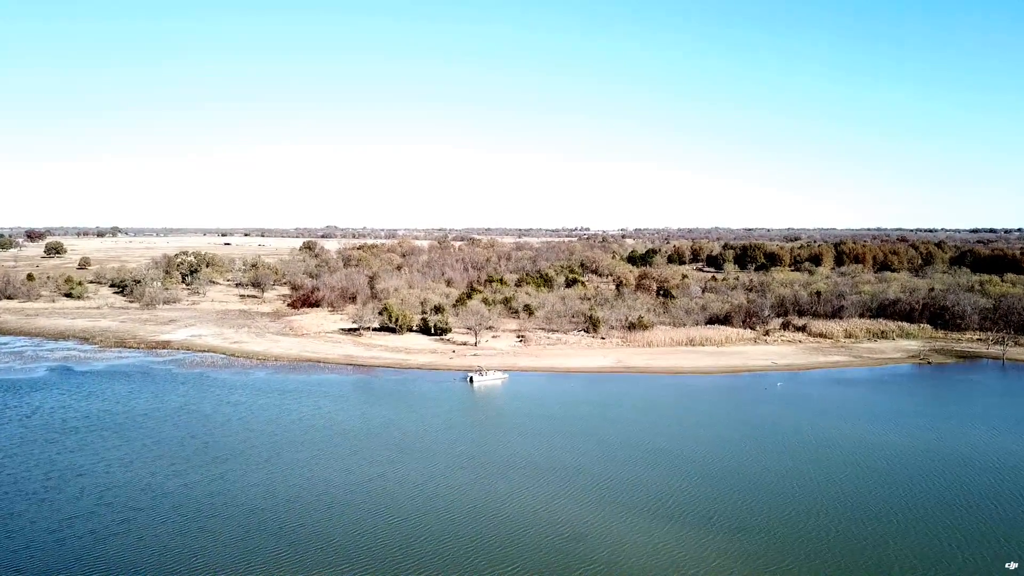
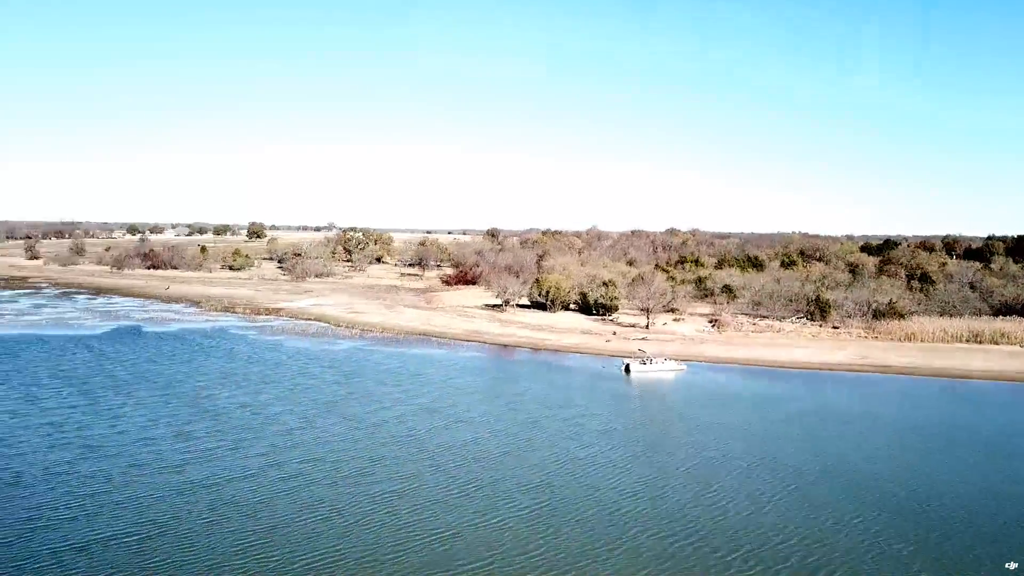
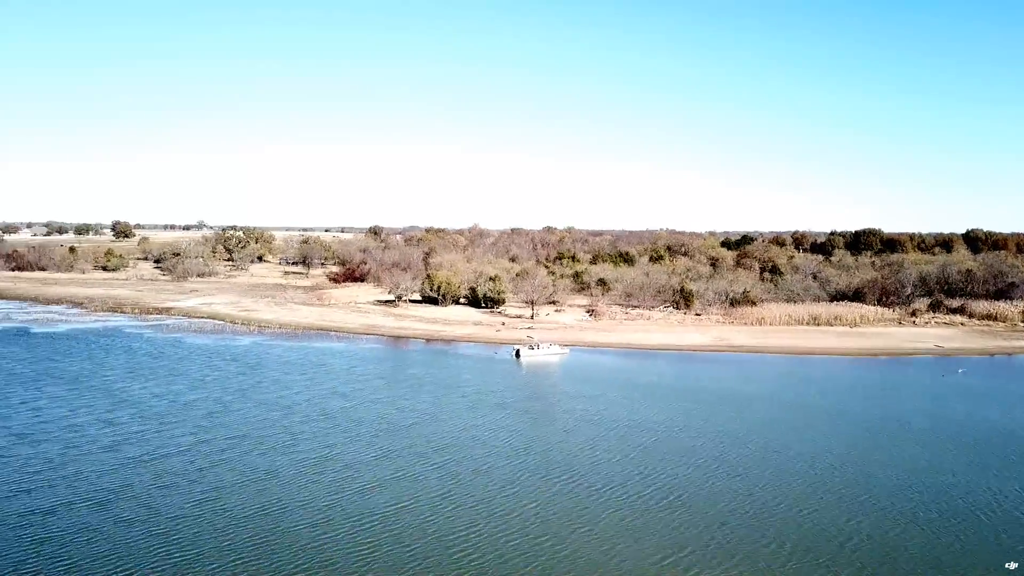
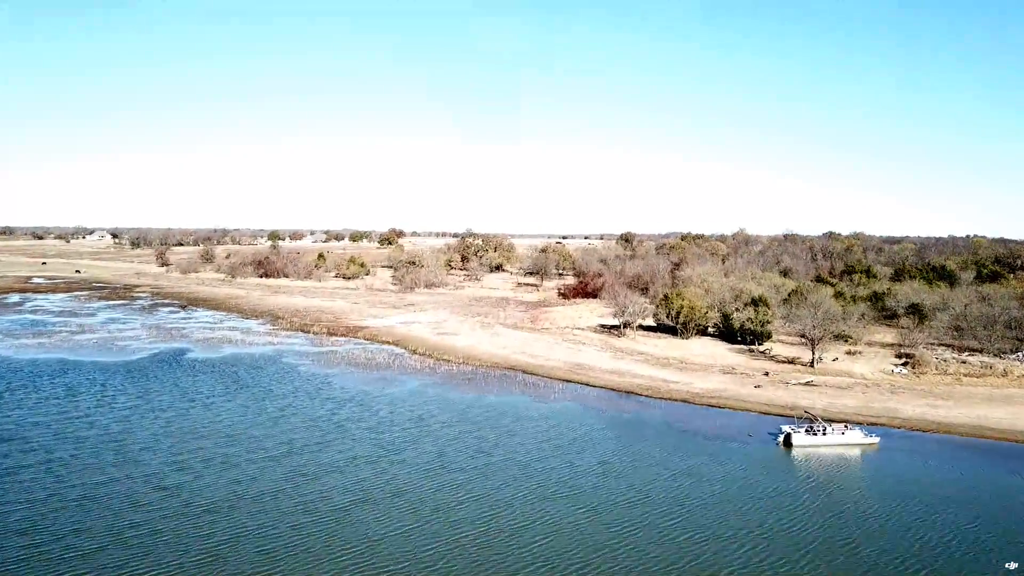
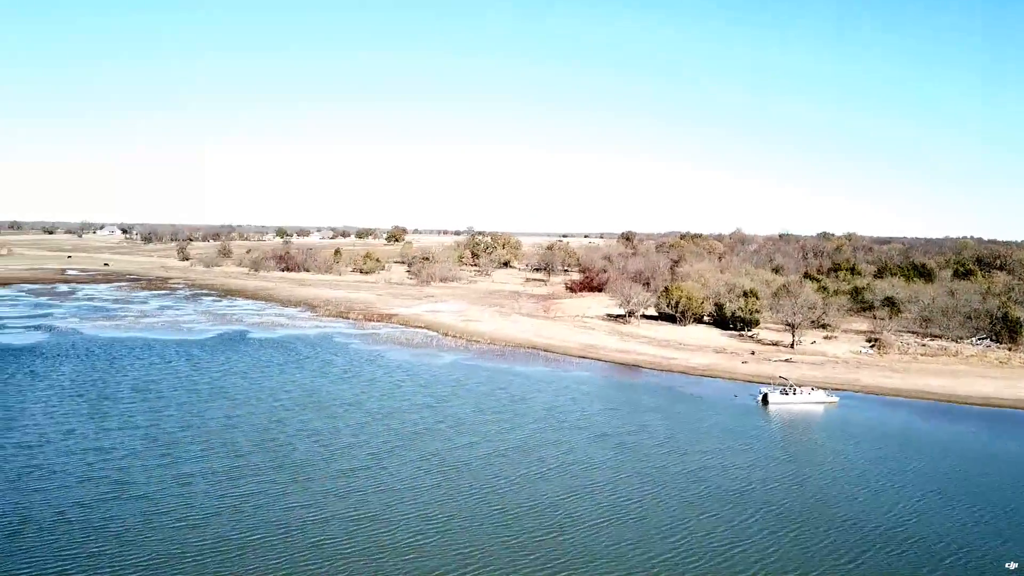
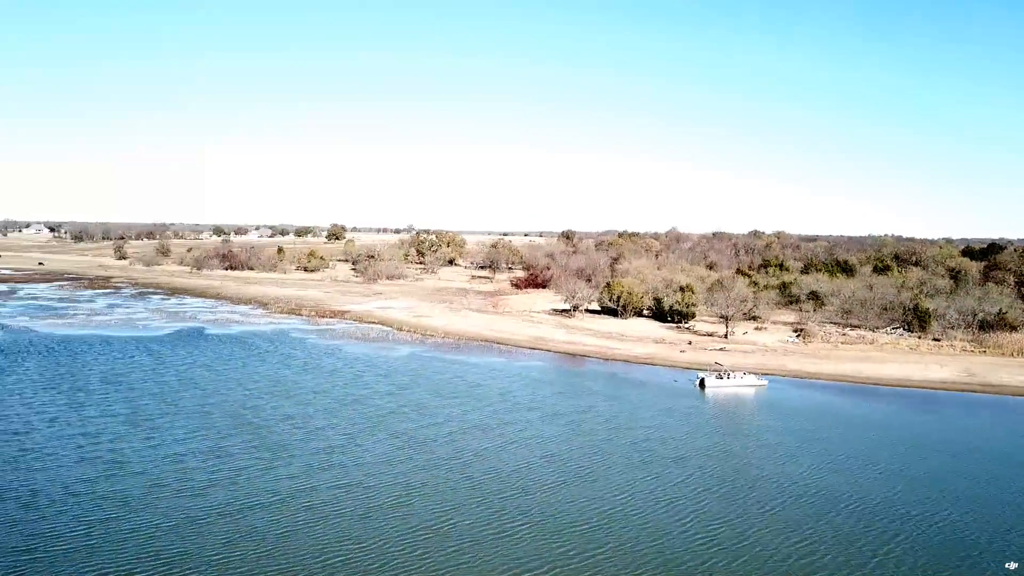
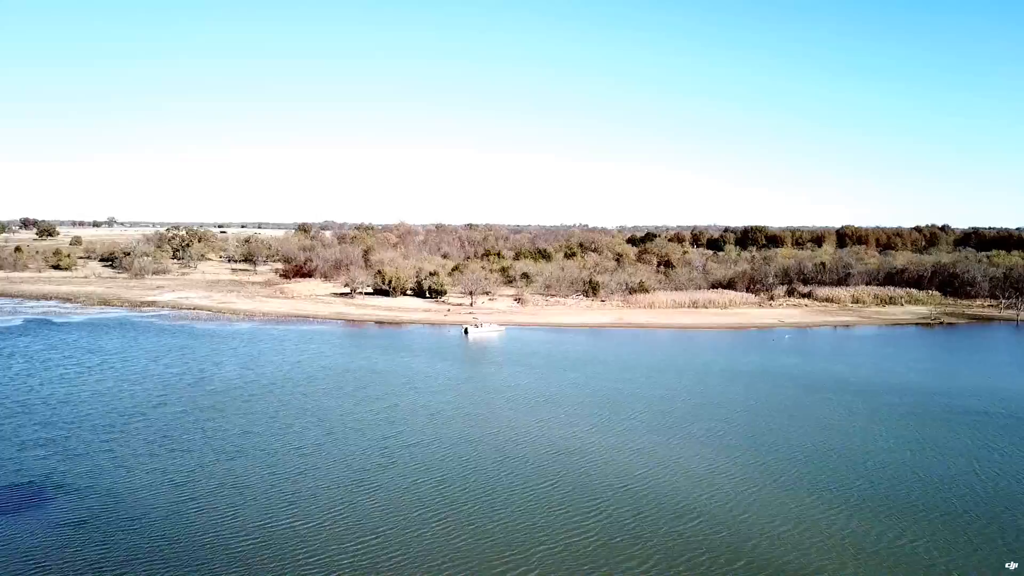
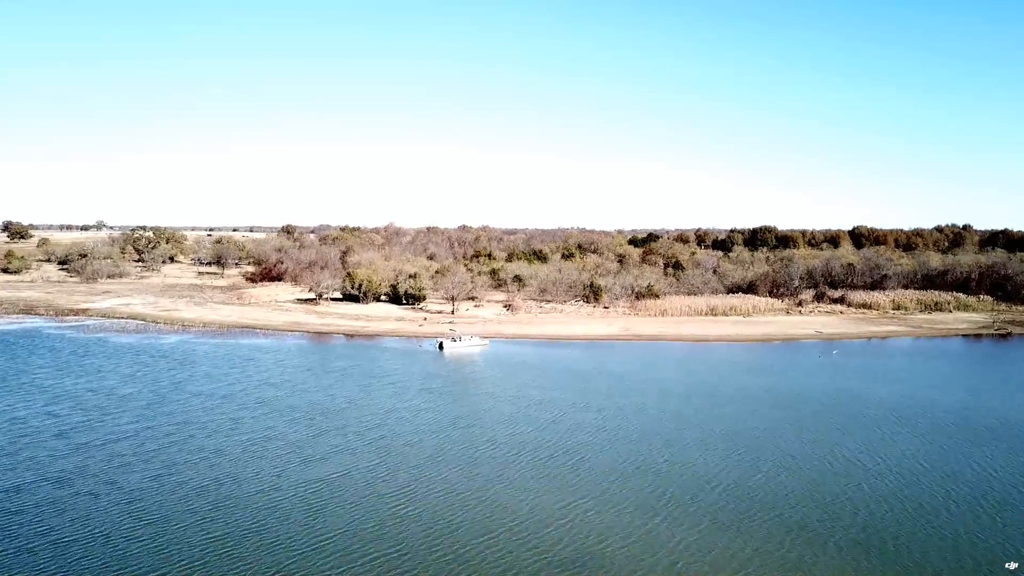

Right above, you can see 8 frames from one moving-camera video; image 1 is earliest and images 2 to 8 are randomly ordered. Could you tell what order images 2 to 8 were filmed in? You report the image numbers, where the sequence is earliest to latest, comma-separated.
7, 8, 3, 2, 6, 5, 4
